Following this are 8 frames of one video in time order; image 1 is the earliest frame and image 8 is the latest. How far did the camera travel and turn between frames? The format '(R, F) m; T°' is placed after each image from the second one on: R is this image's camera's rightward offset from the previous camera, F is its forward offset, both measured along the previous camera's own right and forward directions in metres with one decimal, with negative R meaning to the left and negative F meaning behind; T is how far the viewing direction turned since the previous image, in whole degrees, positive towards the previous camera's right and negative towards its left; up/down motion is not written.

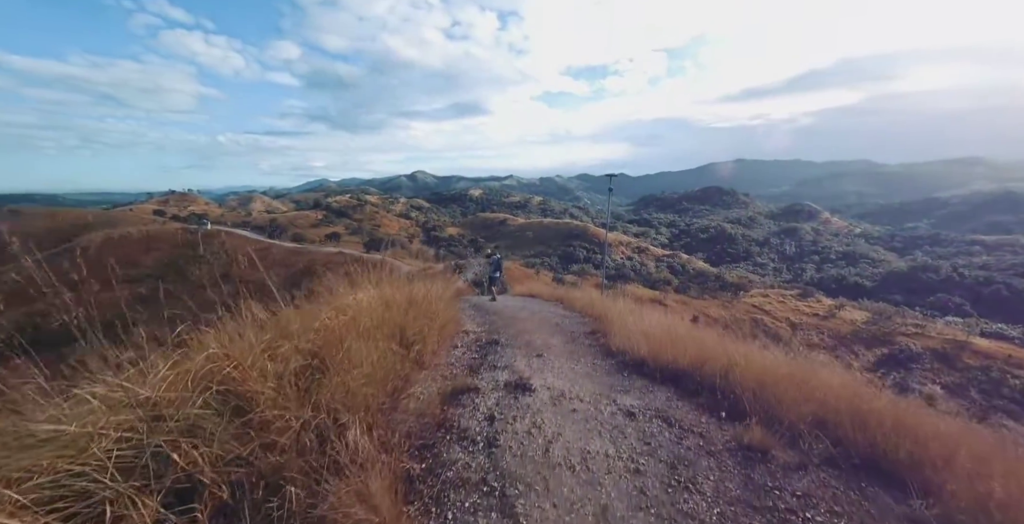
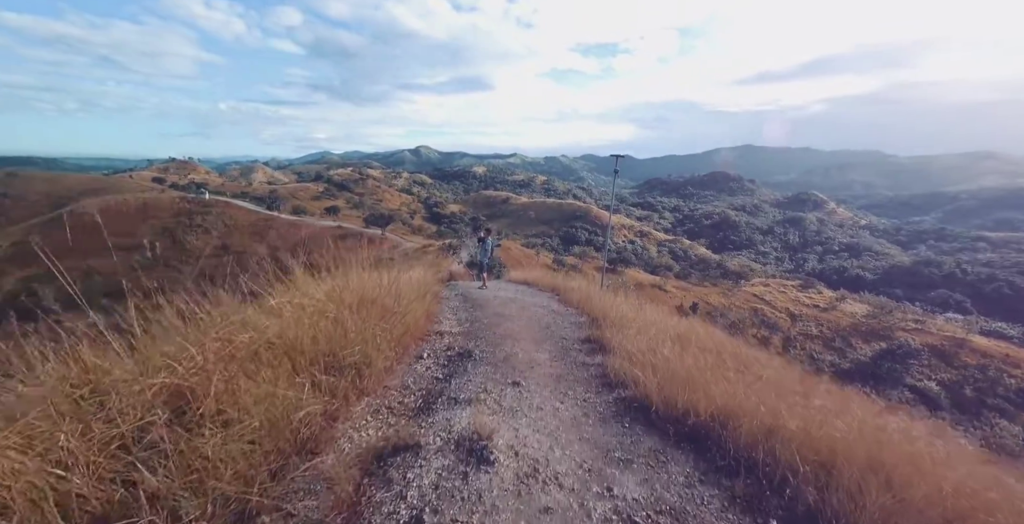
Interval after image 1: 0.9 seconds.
(+0.2, +1.0) m; 0°
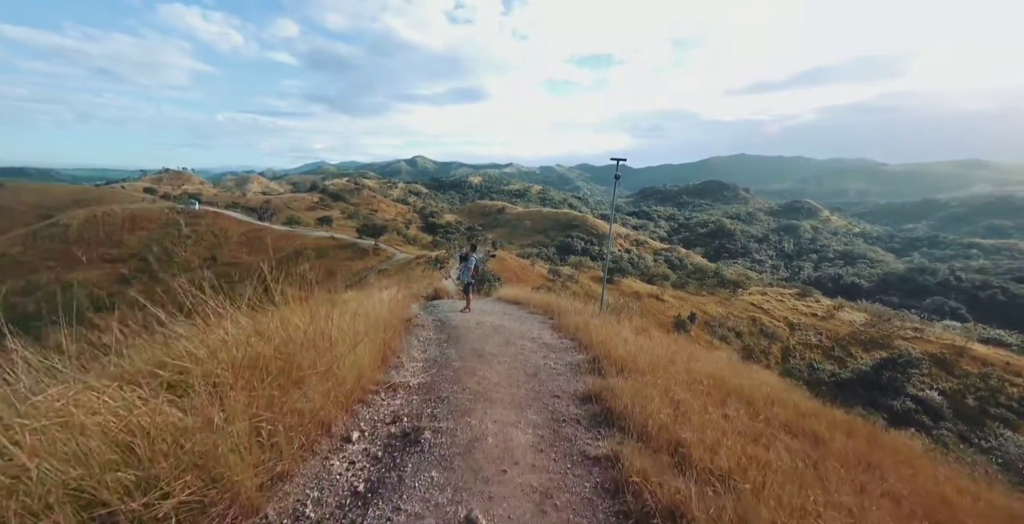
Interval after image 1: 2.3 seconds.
(+0.2, +1.3) m; 0°
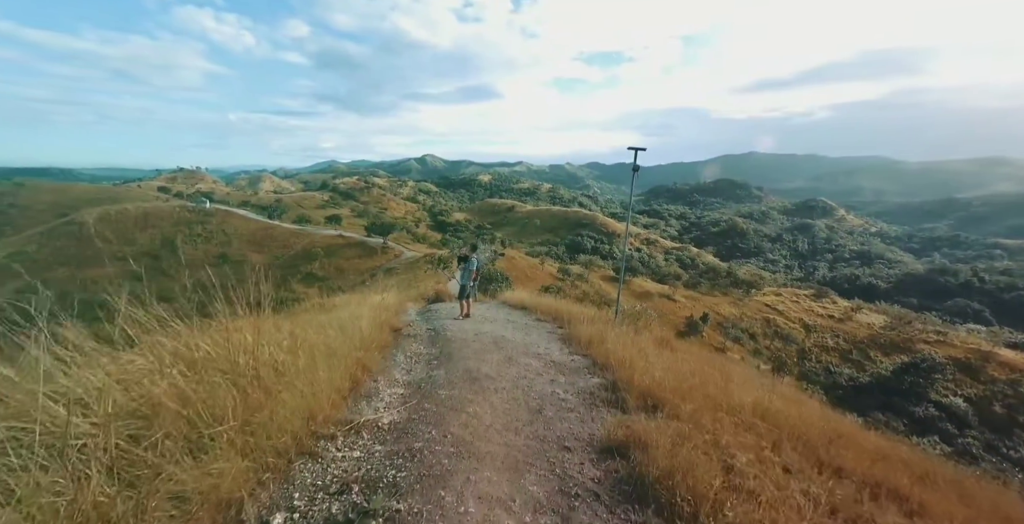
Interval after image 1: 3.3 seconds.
(+0.1, +1.0) m; -1°
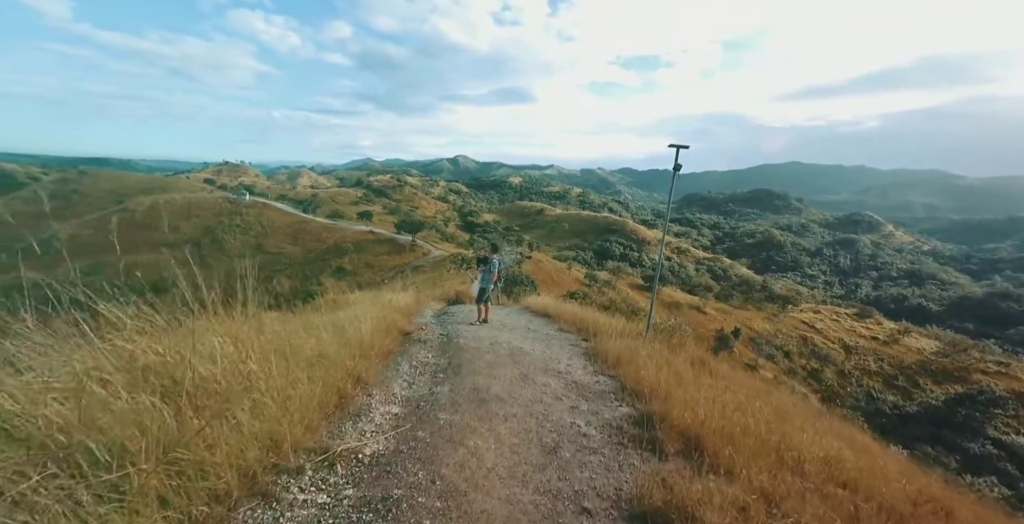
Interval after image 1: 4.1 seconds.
(+0.1, +0.6) m; -4°
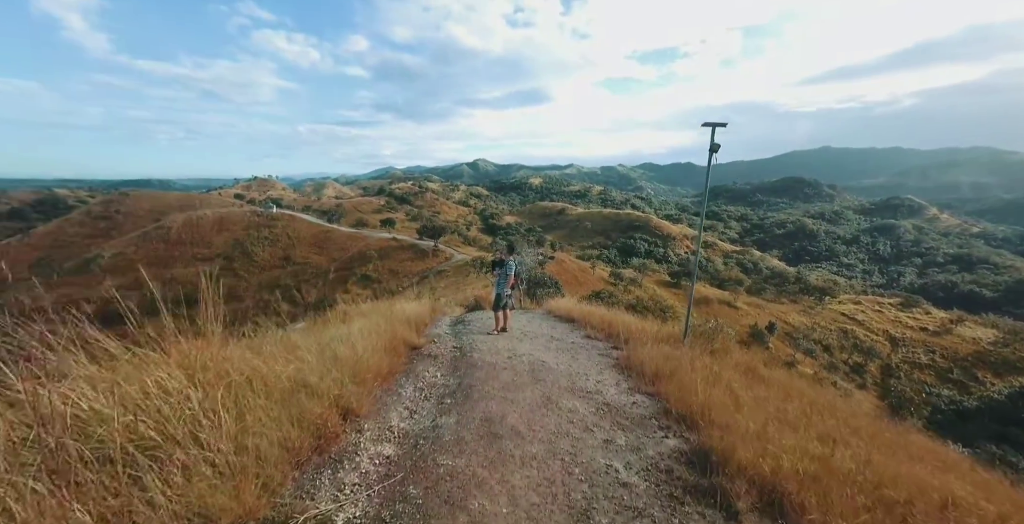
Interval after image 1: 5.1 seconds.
(+0.1, +0.7) m; -3°
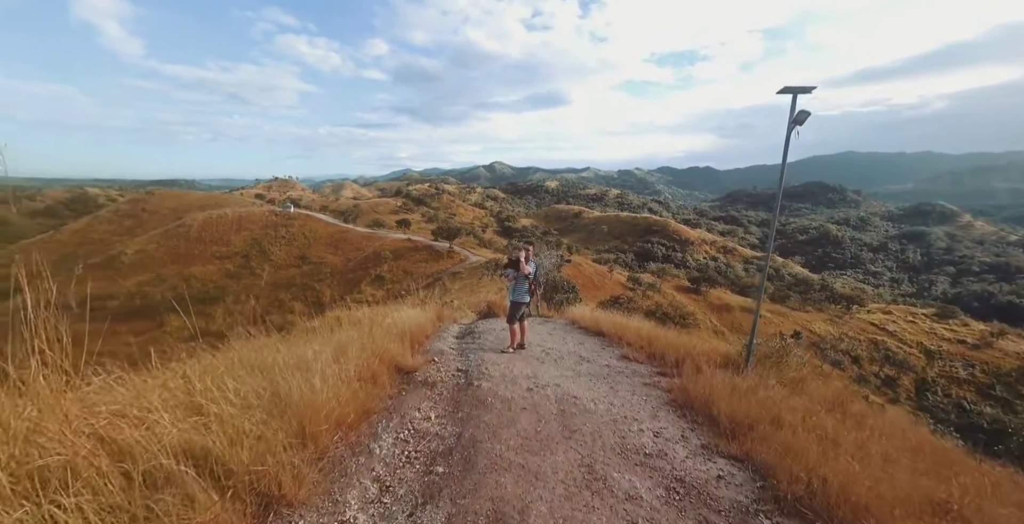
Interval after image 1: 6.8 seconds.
(-0.1, +1.3) m; -2°
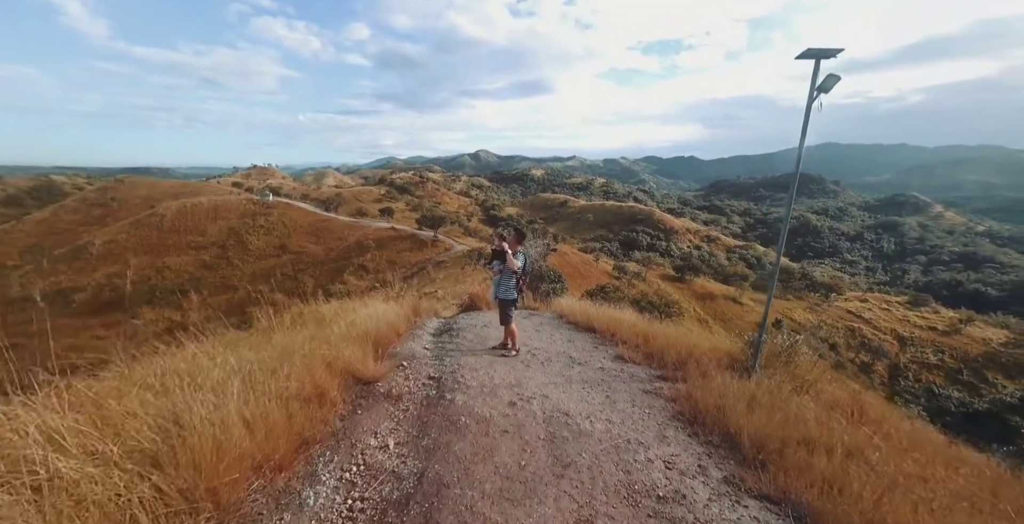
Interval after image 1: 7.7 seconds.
(+0.1, +0.7) m; +2°
